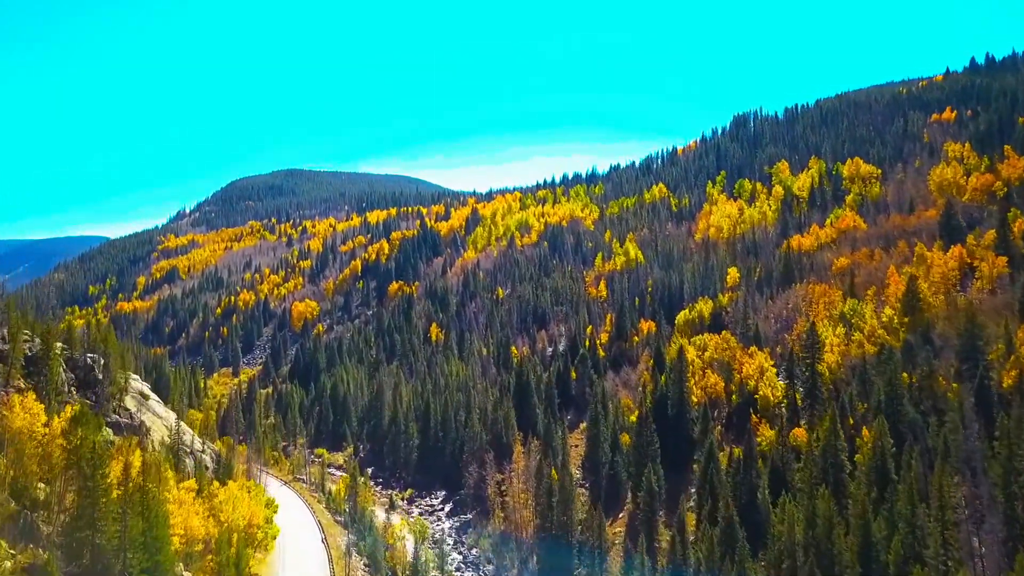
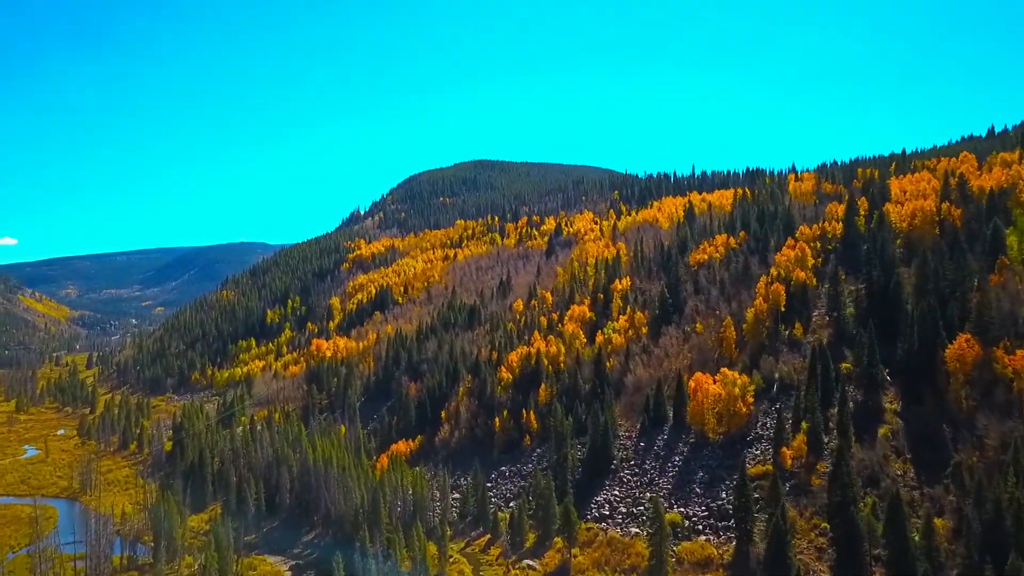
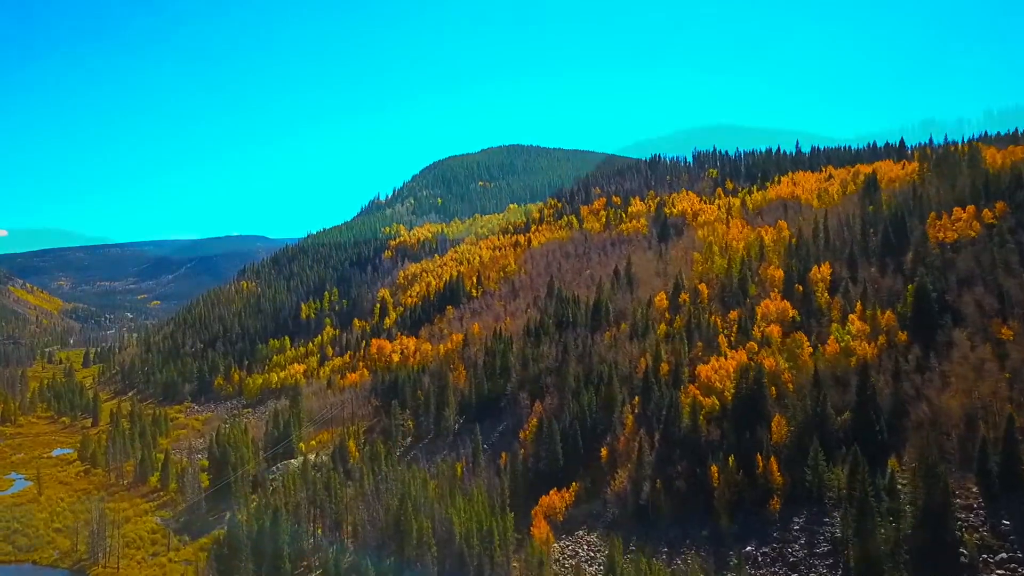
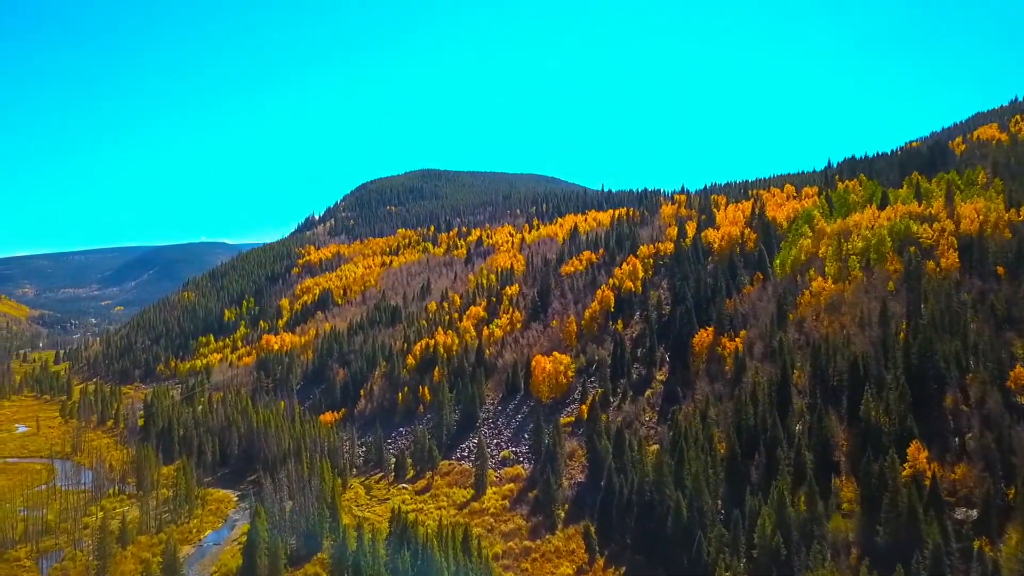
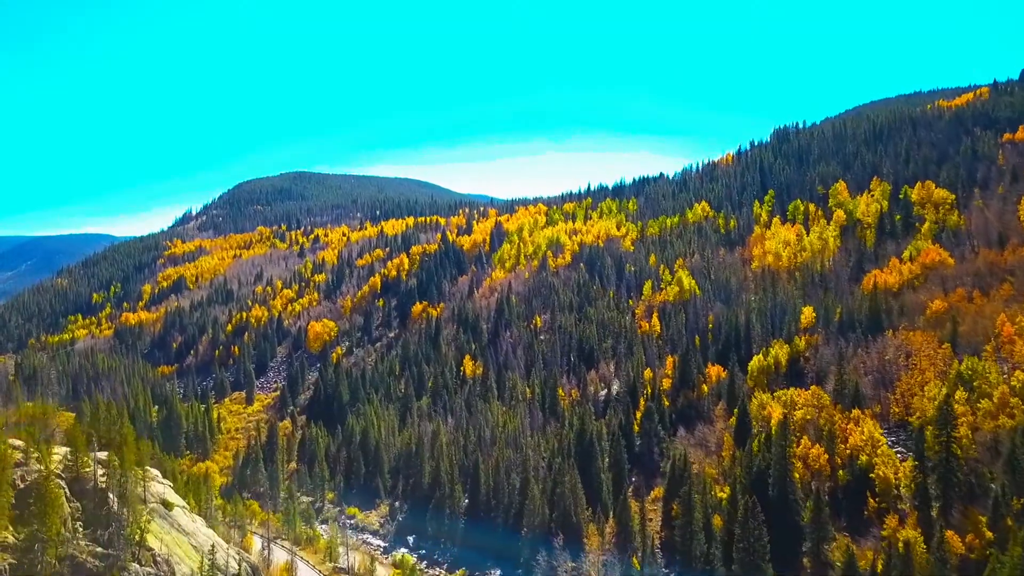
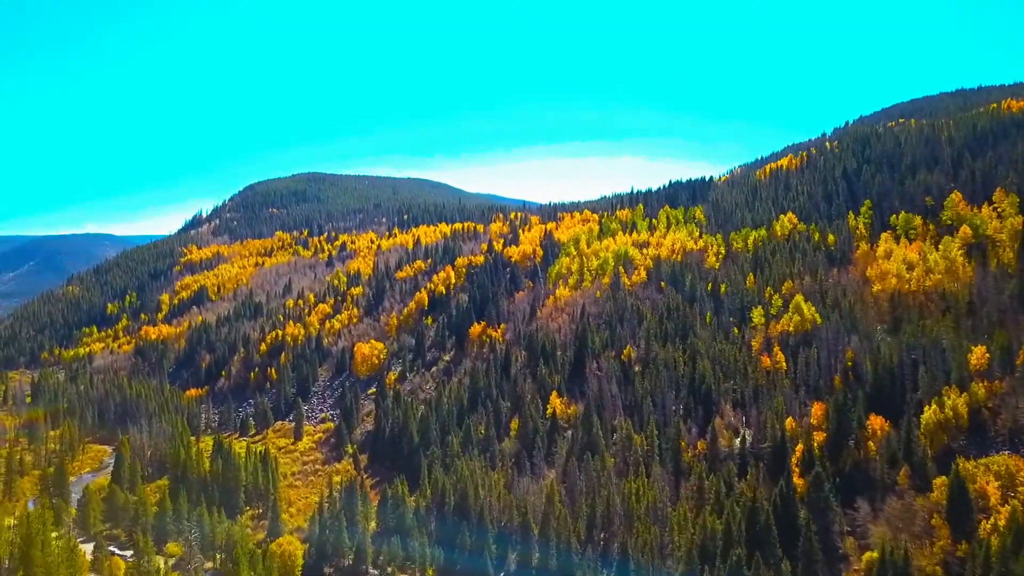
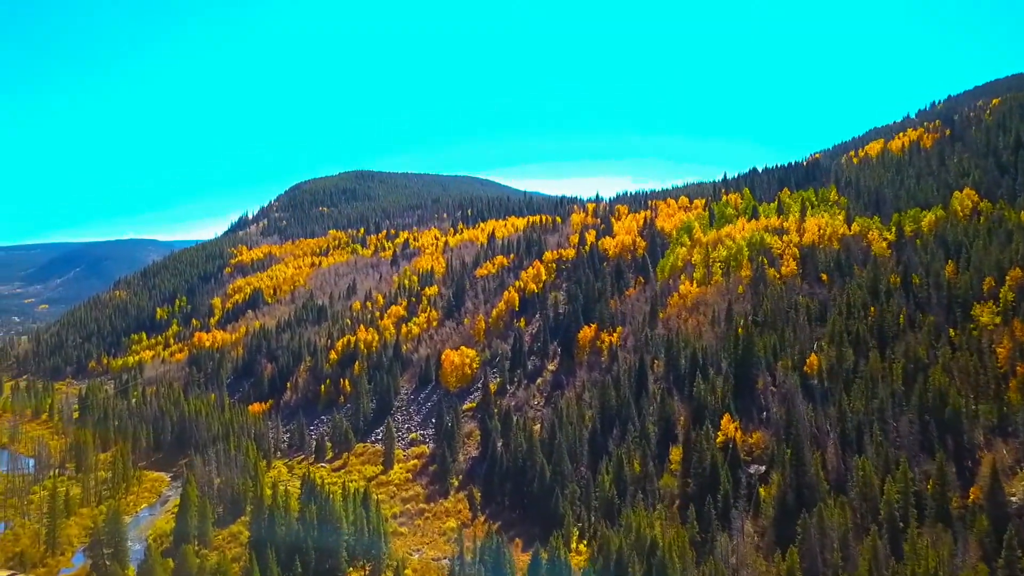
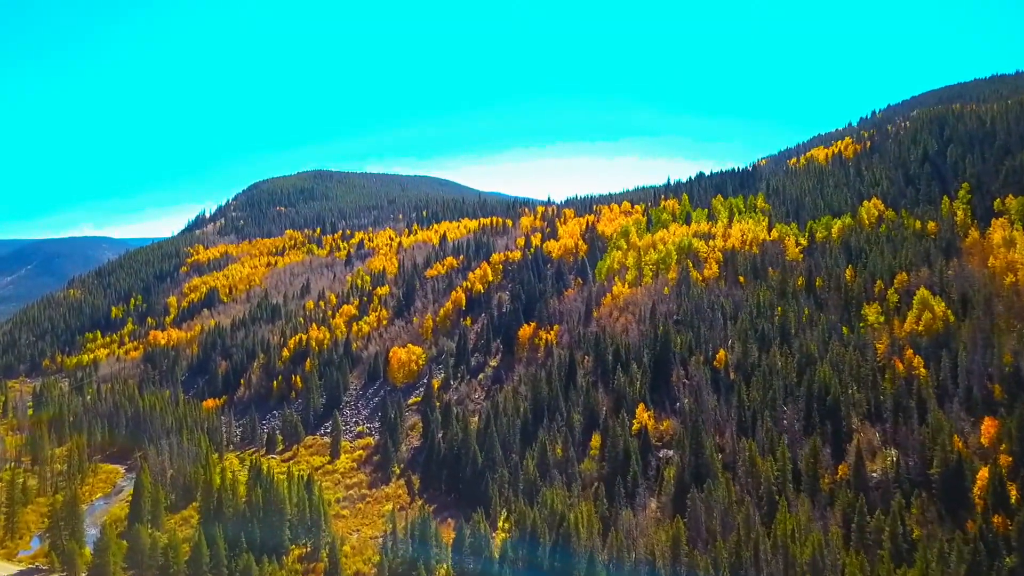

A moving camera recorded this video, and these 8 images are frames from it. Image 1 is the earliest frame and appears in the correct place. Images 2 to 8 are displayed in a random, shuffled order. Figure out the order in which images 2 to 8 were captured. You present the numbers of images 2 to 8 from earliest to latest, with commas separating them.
5, 6, 8, 7, 4, 2, 3
